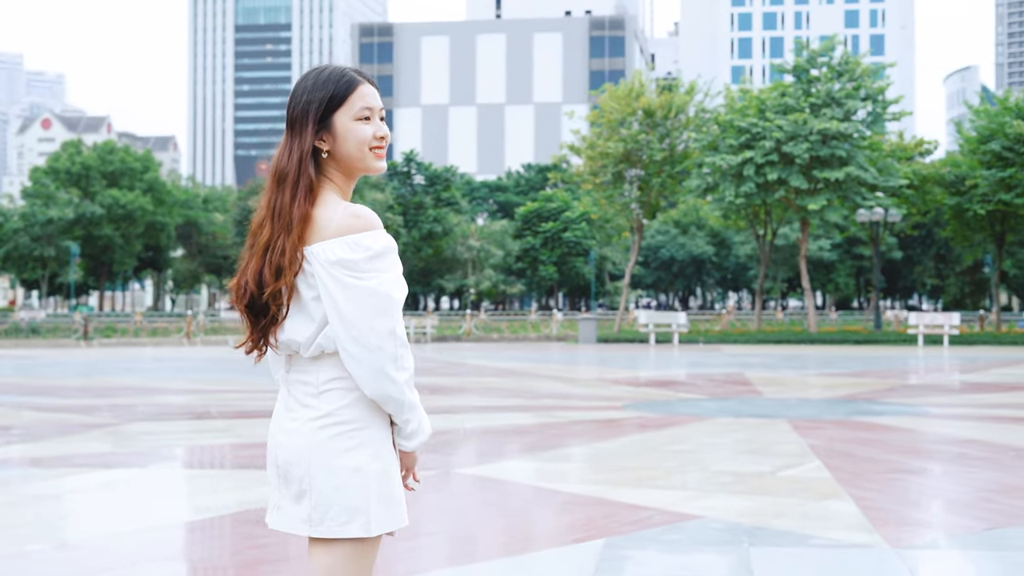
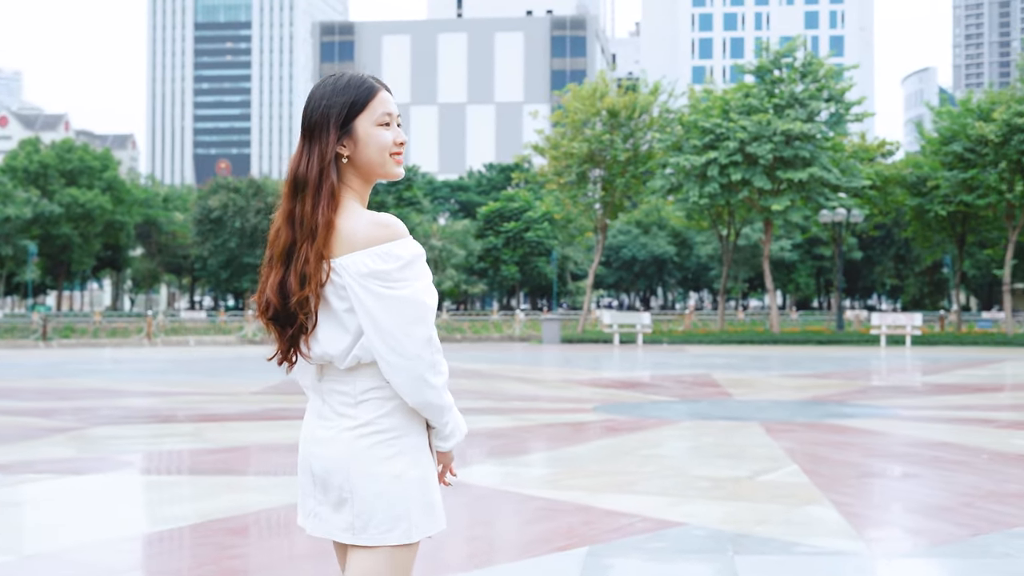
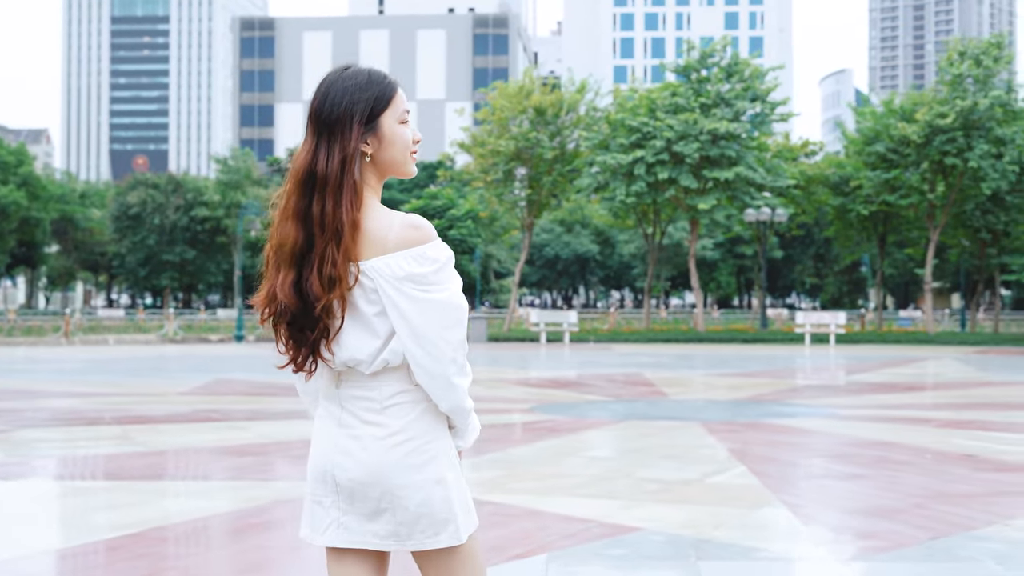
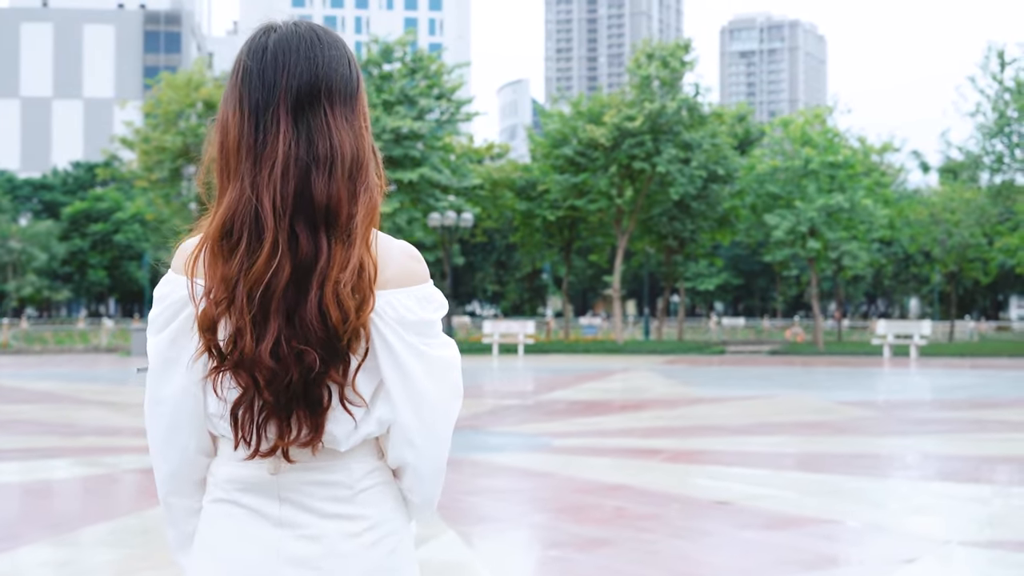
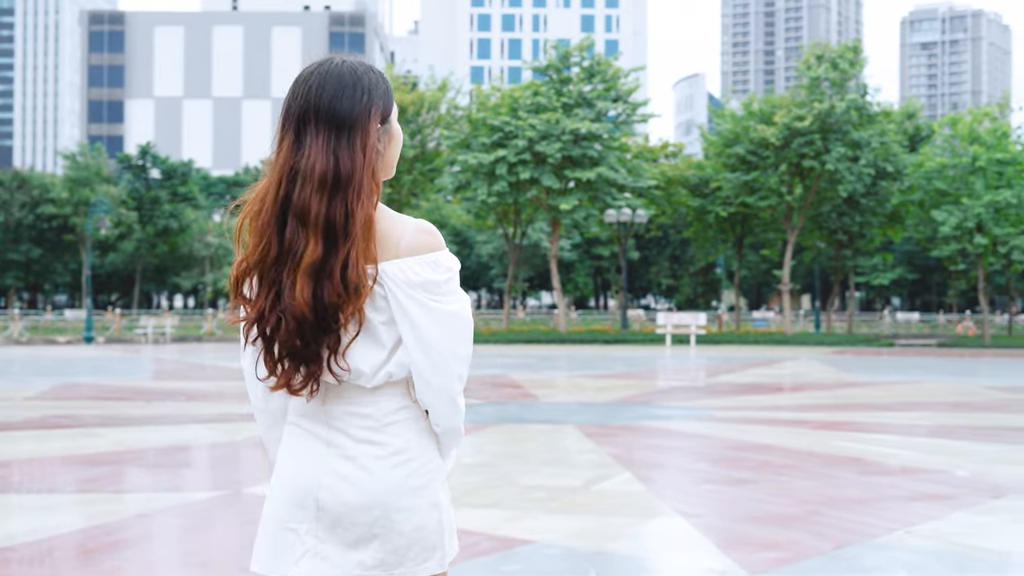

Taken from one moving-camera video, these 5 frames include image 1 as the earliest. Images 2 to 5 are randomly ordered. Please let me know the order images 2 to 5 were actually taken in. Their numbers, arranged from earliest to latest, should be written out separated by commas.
2, 3, 5, 4
